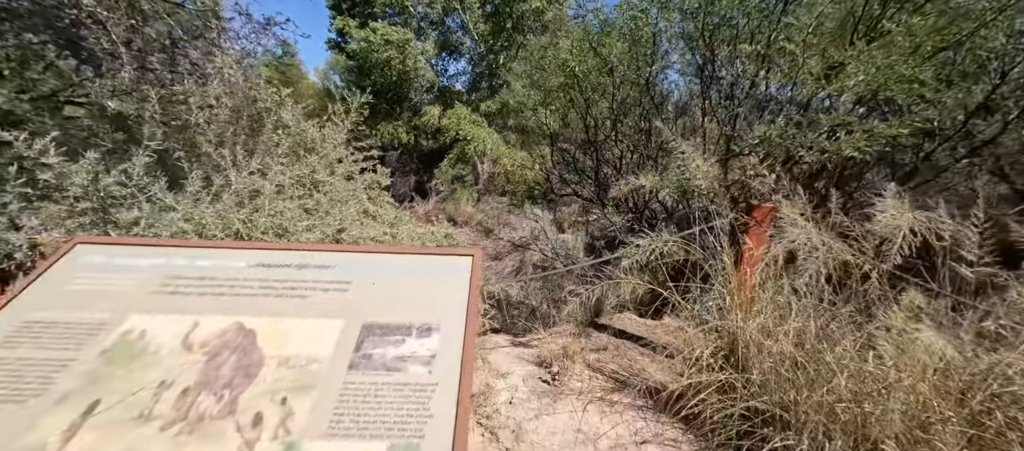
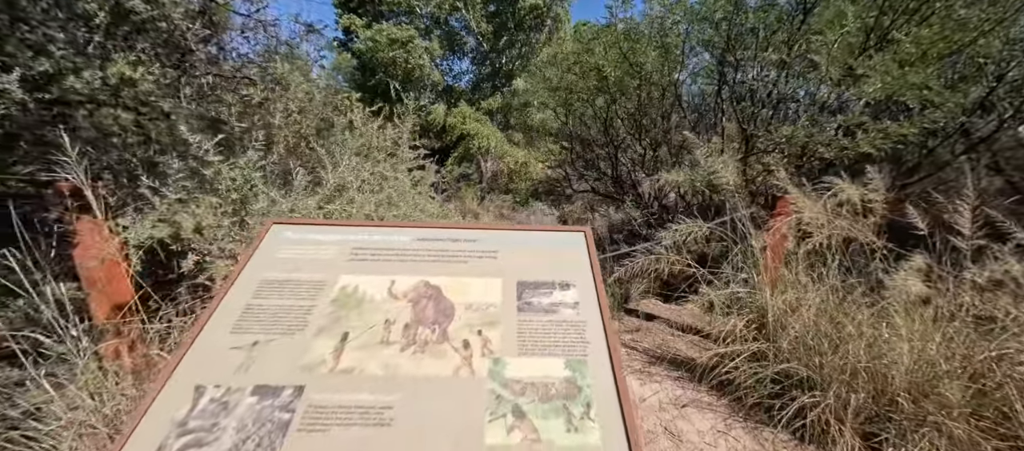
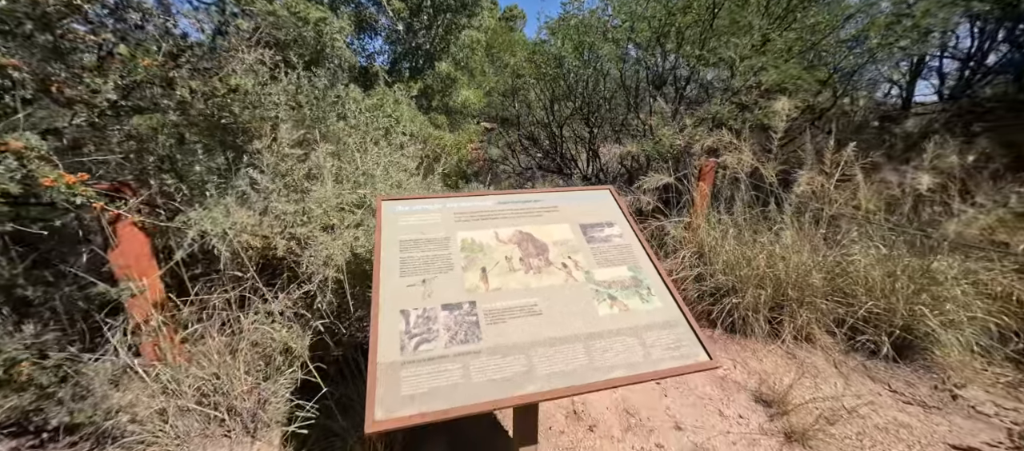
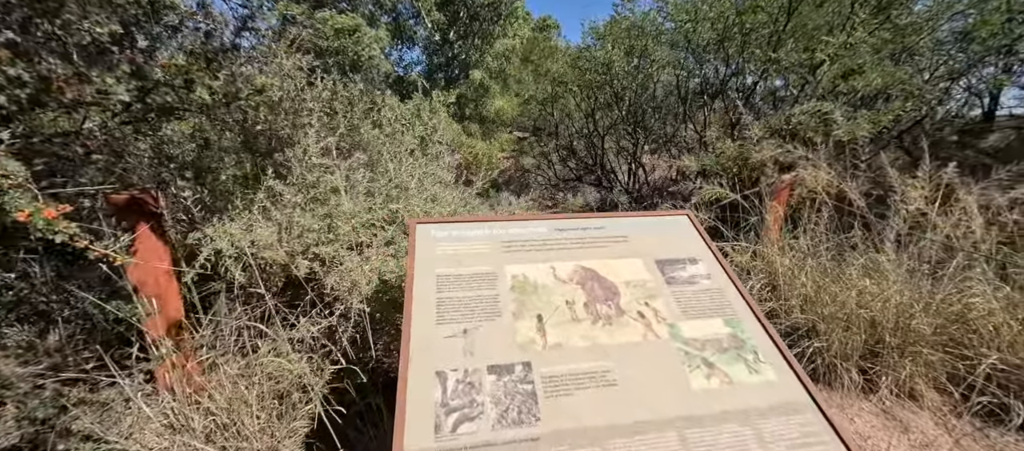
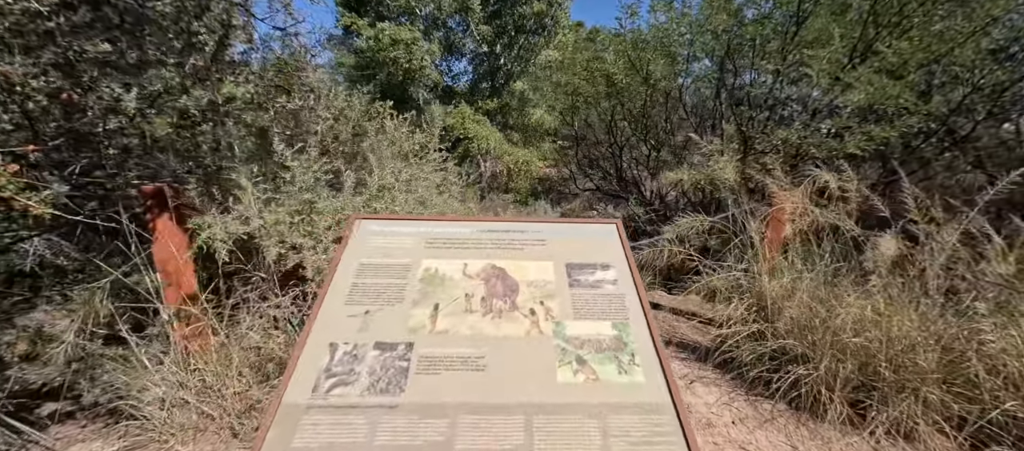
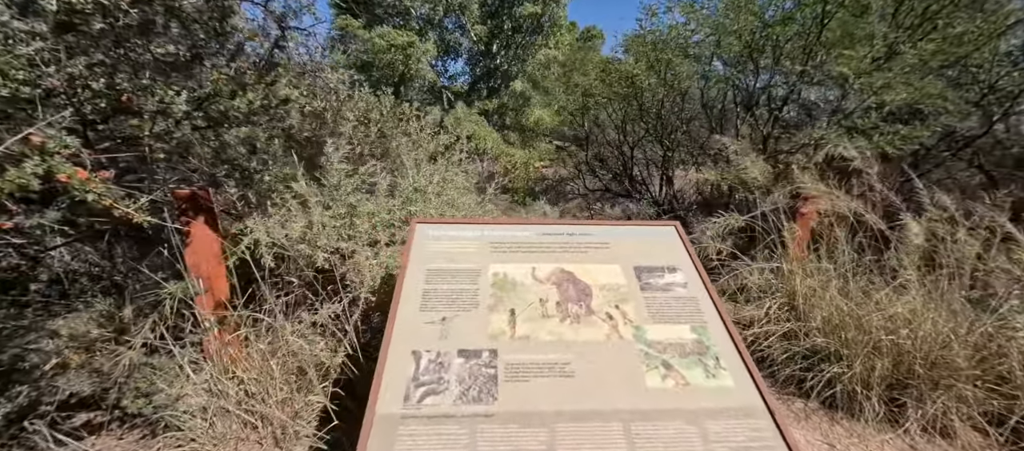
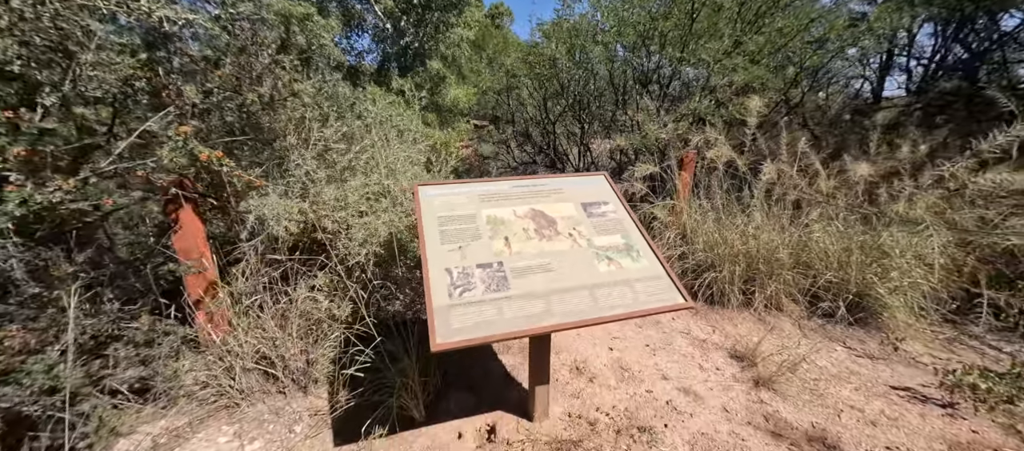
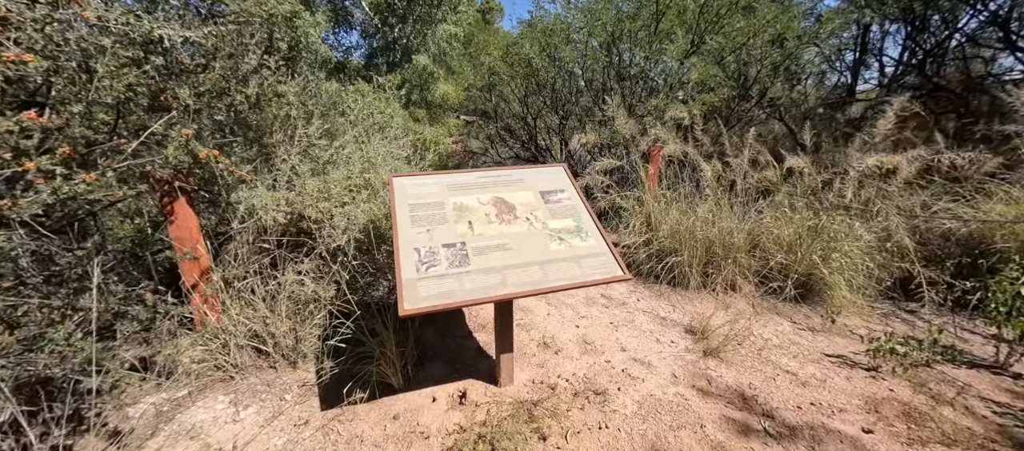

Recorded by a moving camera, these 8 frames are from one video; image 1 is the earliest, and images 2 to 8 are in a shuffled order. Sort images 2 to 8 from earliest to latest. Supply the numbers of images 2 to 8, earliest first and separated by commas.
2, 5, 6, 4, 3, 7, 8
